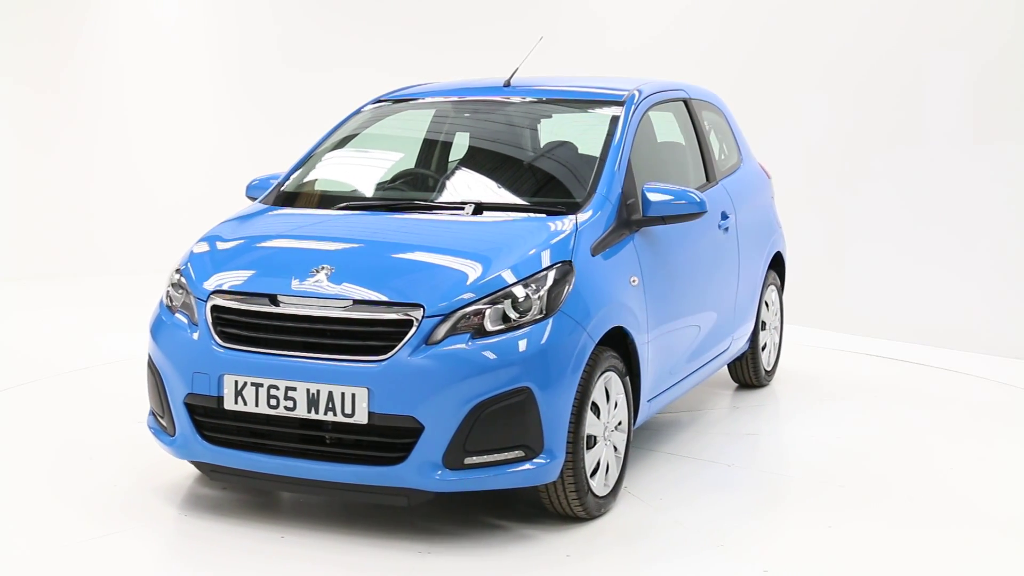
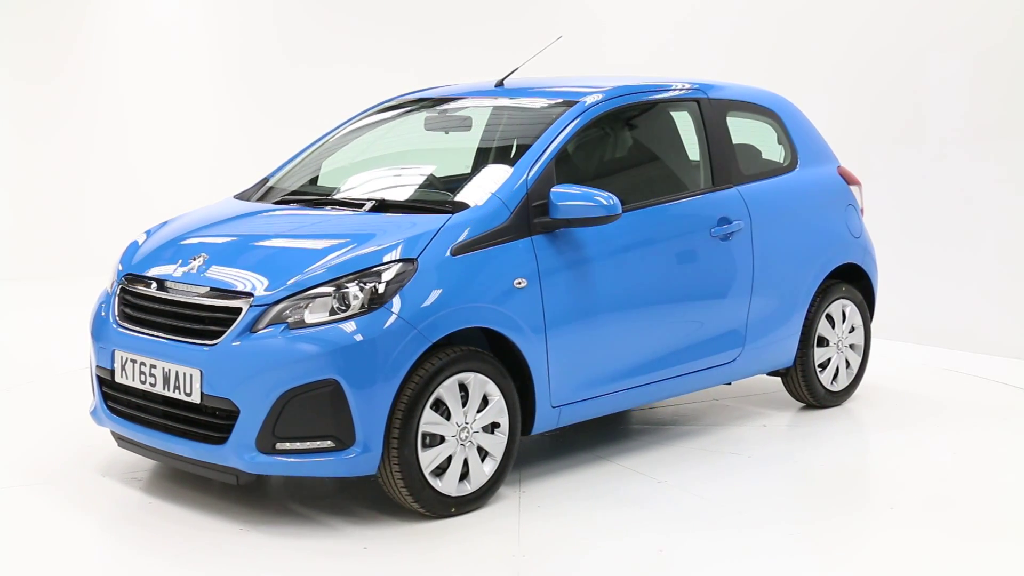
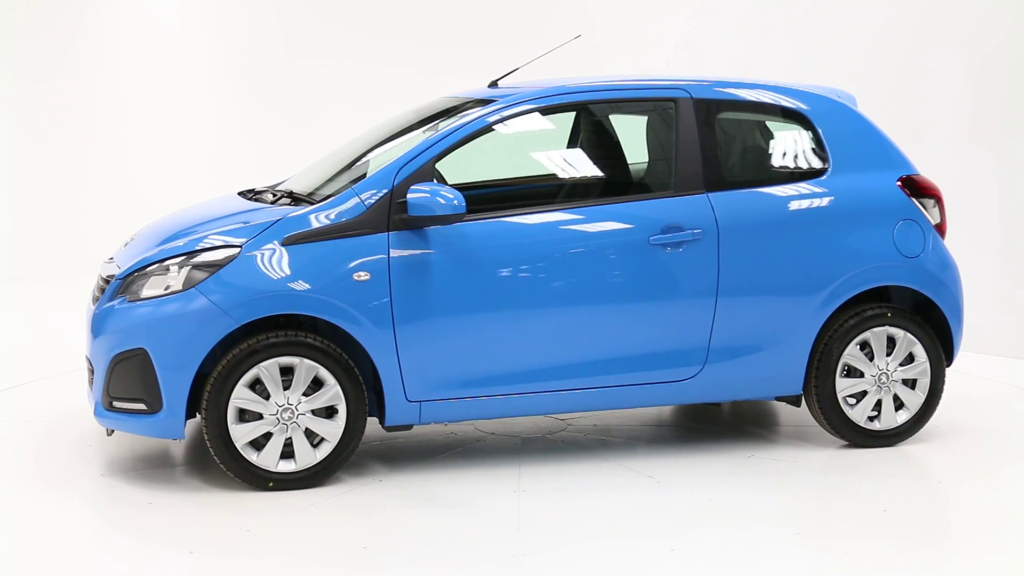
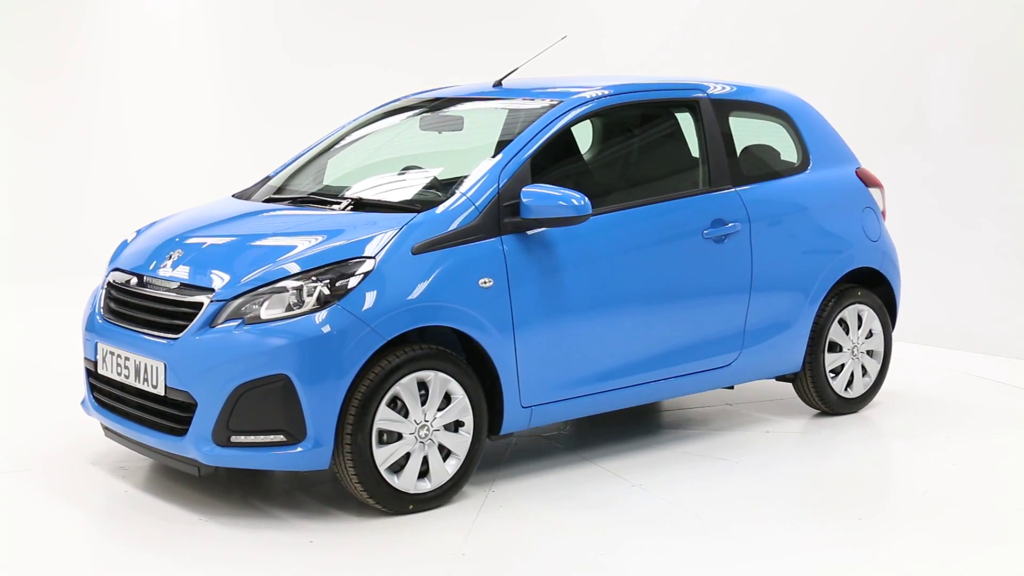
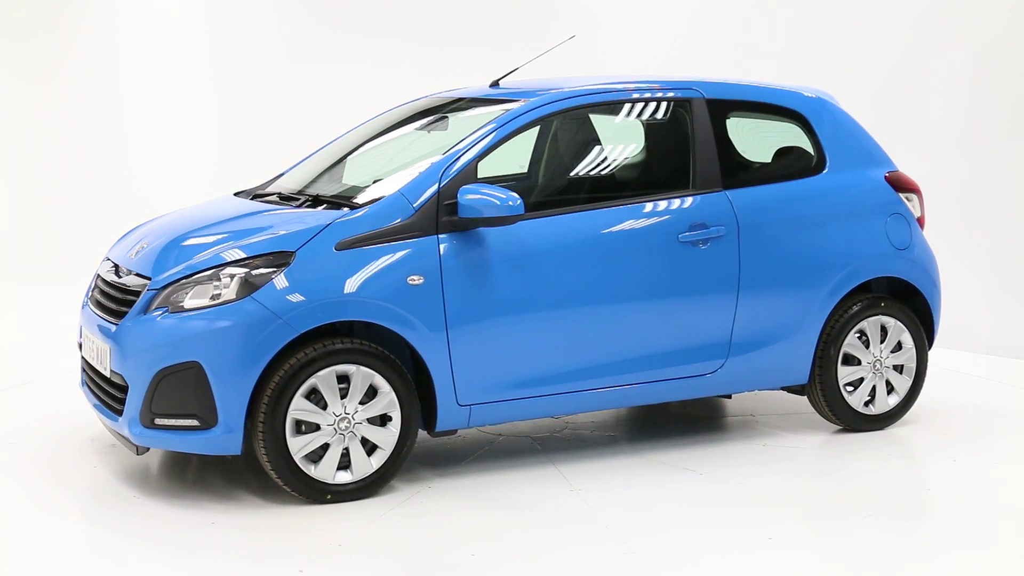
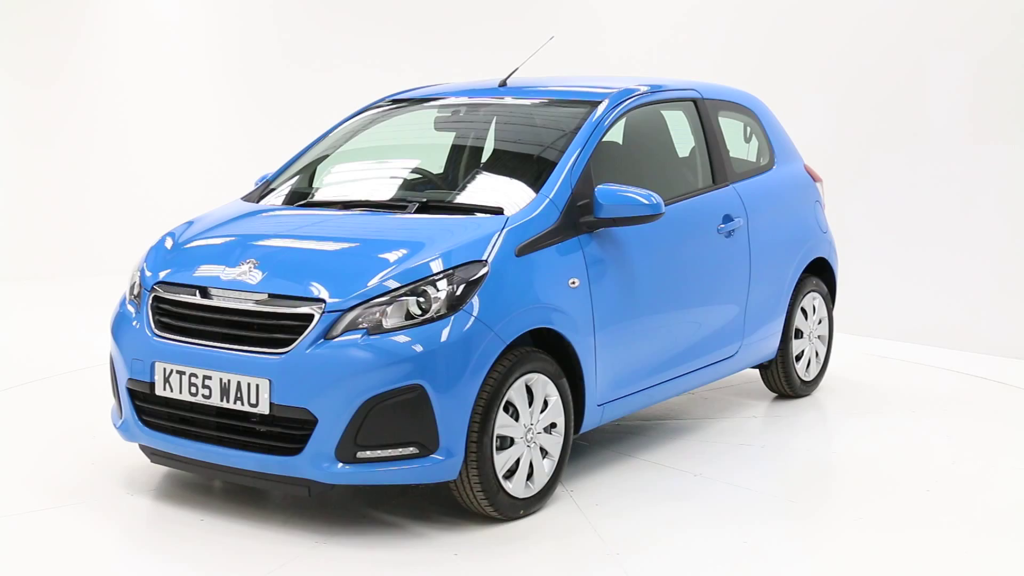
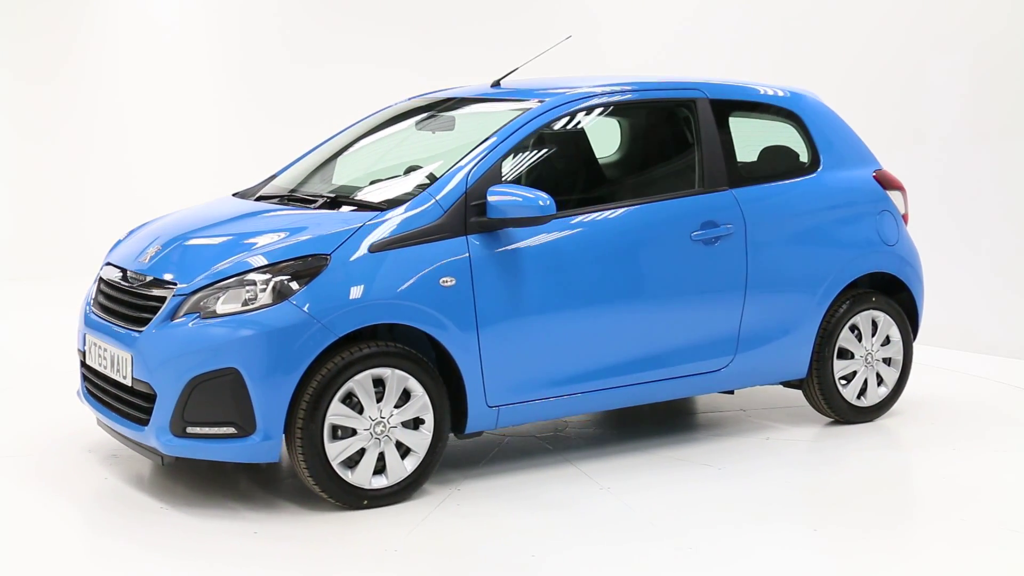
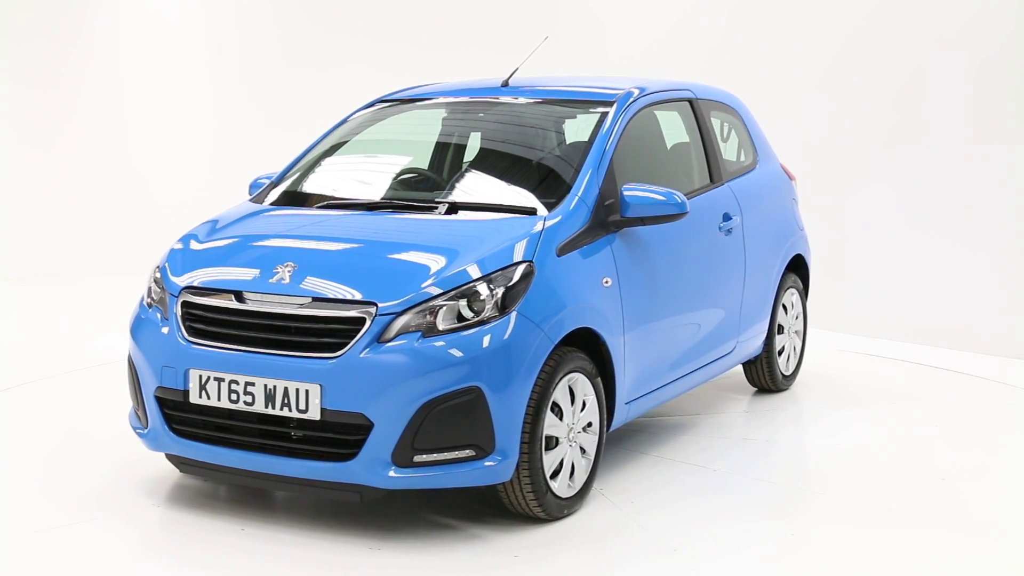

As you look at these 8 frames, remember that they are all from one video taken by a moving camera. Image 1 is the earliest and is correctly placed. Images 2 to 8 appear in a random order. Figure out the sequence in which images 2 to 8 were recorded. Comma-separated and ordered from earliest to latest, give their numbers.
8, 6, 2, 4, 7, 5, 3
